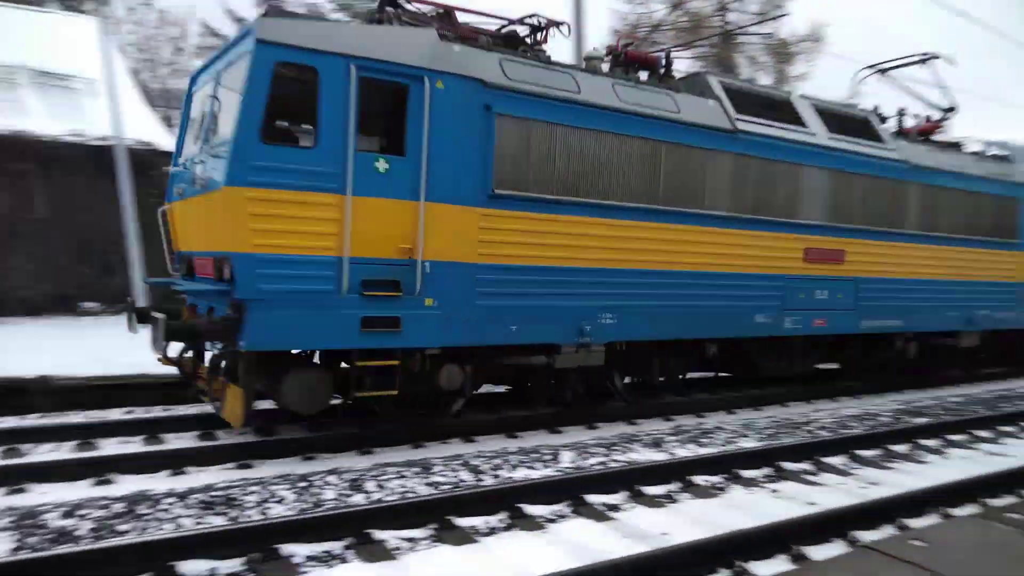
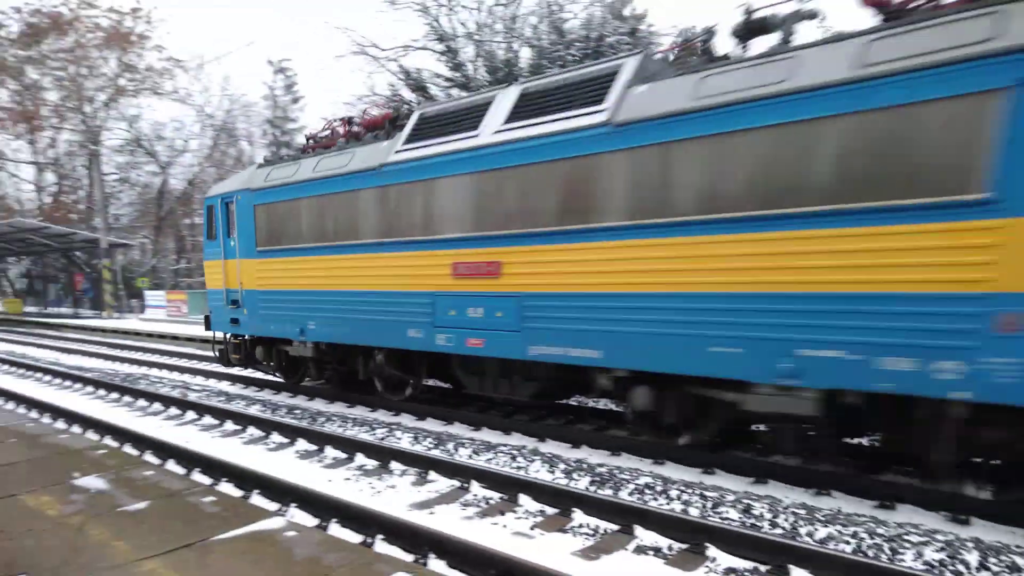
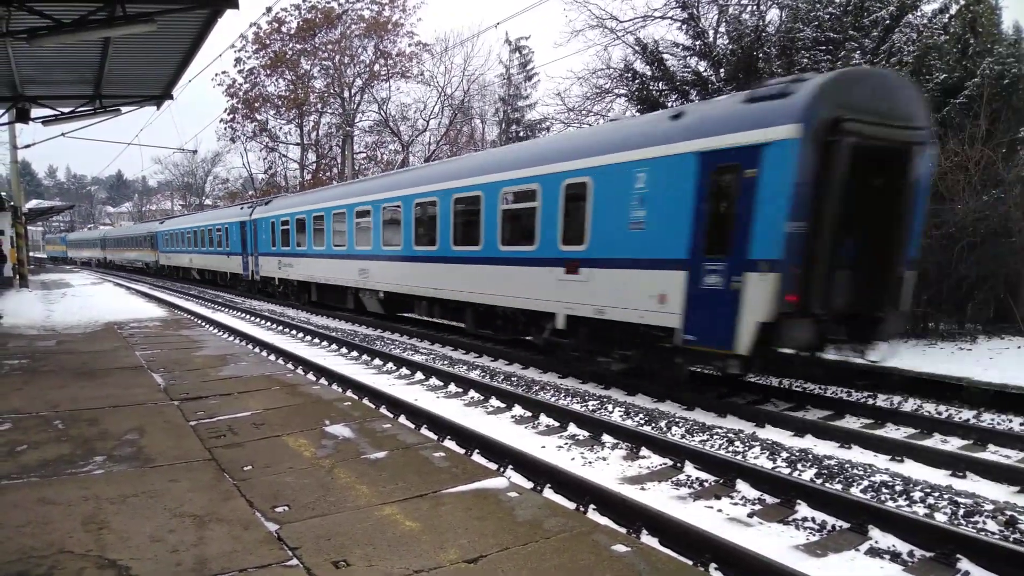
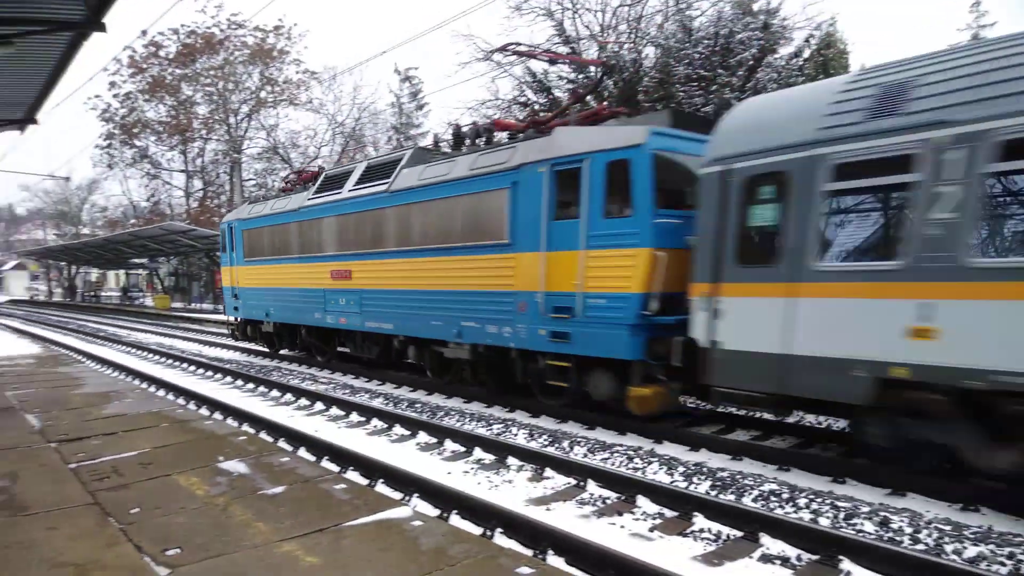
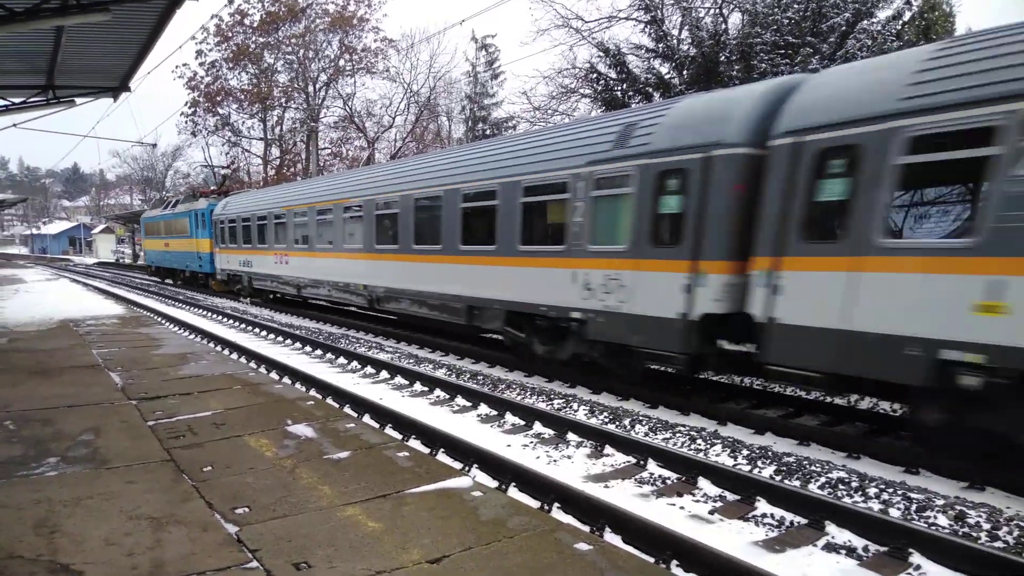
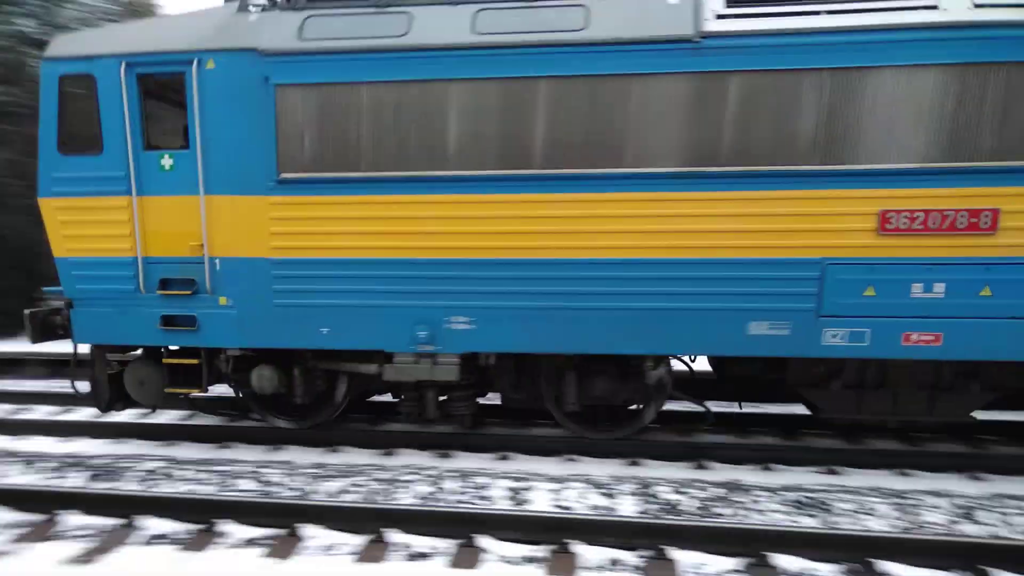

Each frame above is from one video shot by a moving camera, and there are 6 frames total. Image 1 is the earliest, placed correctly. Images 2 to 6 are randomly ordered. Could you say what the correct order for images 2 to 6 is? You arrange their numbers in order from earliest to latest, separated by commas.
6, 2, 4, 5, 3
